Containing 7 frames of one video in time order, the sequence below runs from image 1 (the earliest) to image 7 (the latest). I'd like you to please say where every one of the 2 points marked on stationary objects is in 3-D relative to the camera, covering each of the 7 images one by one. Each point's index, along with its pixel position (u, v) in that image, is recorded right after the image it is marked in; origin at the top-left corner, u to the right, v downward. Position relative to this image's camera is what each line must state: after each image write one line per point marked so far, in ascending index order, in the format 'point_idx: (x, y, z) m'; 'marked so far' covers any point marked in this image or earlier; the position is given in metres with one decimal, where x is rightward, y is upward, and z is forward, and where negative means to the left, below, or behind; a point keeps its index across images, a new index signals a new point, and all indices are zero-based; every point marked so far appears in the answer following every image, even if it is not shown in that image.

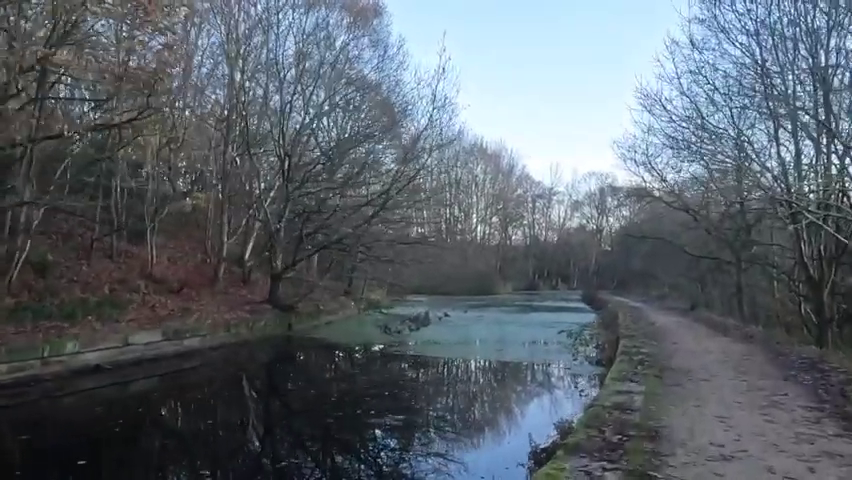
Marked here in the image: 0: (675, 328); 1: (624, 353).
0: (+7.3, -2.6, +19.2) m
1: (+3.9, -2.3, +13.0) m
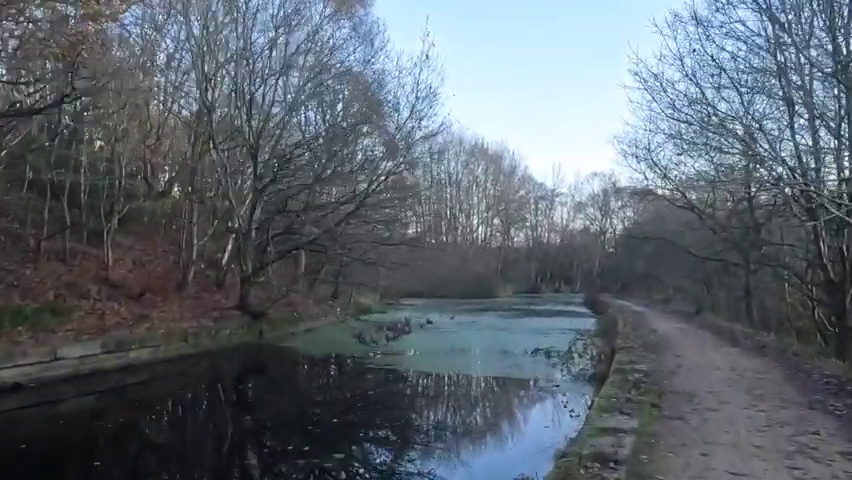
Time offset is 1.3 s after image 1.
0: (+6.7, -2.6, +17.3) m
1: (+3.2, -2.2, +11.1) m
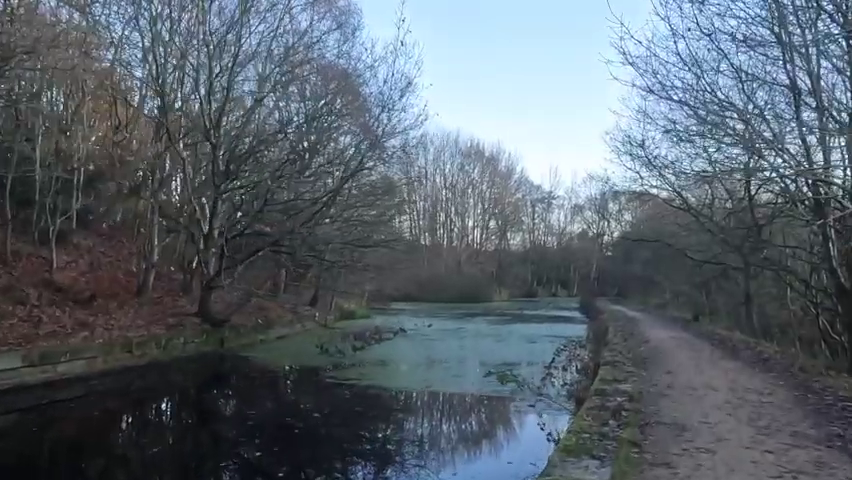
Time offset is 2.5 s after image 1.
0: (+5.9, -2.6, +15.7) m
1: (+2.5, -2.2, +9.5) m
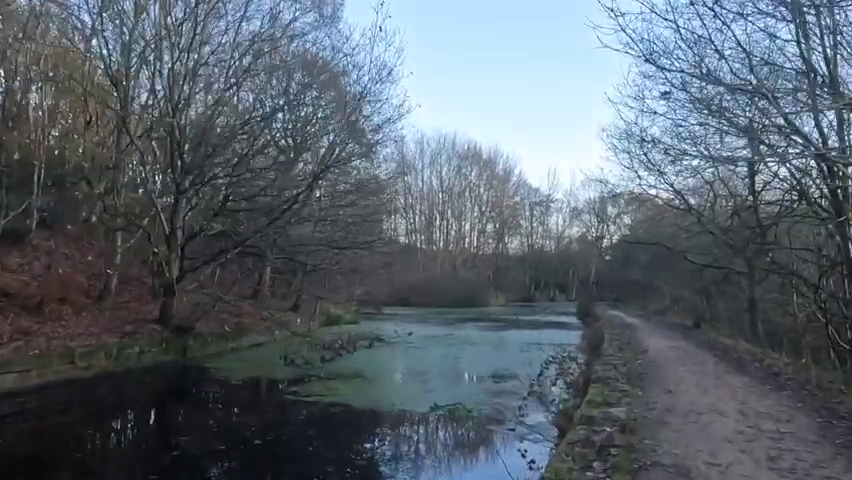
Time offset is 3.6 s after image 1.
0: (+5.3, -2.7, +14.2) m
1: (+1.9, -2.2, +8.0) m
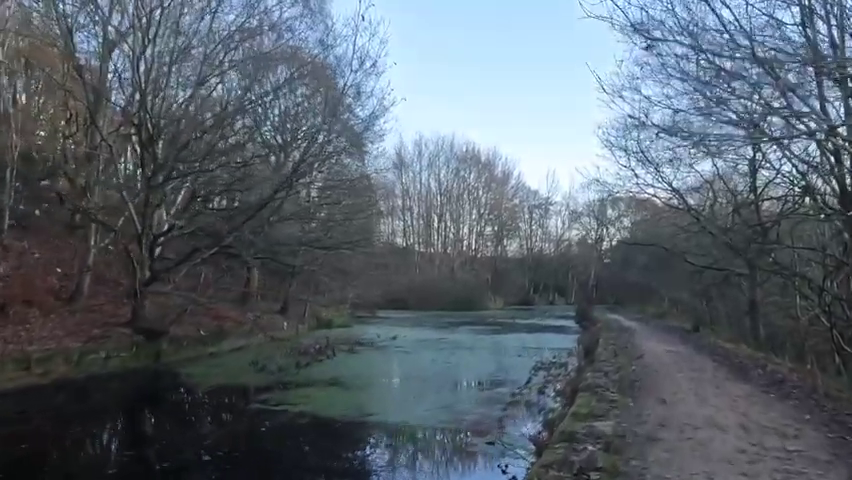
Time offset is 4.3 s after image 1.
0: (+4.9, -2.6, +13.3) m
1: (+1.5, -2.1, +7.1) m
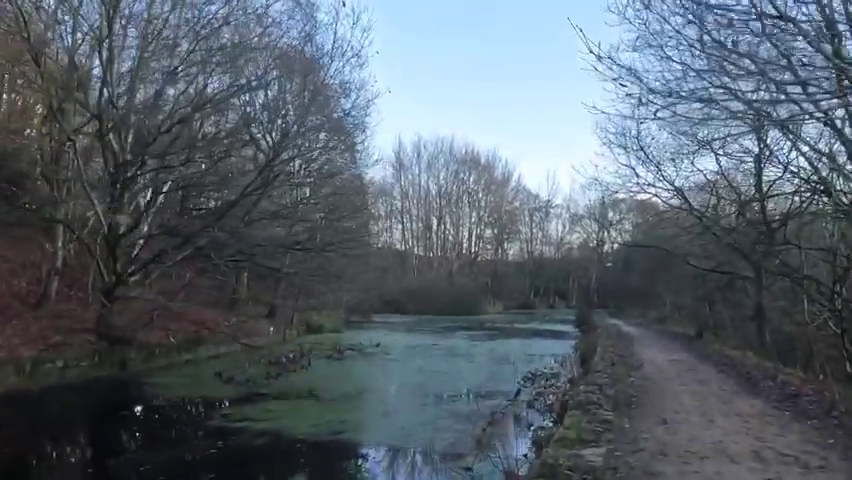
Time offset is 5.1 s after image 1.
0: (+4.5, -2.6, +12.1) m
1: (+1.1, -2.1, +6.0) m
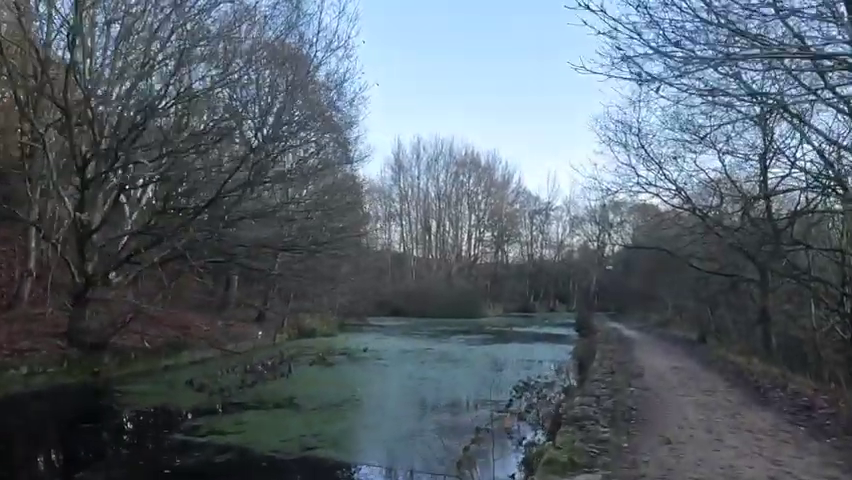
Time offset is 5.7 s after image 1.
0: (+4.3, -2.6, +11.2) m
1: (+0.8, -2.0, +5.1) m
